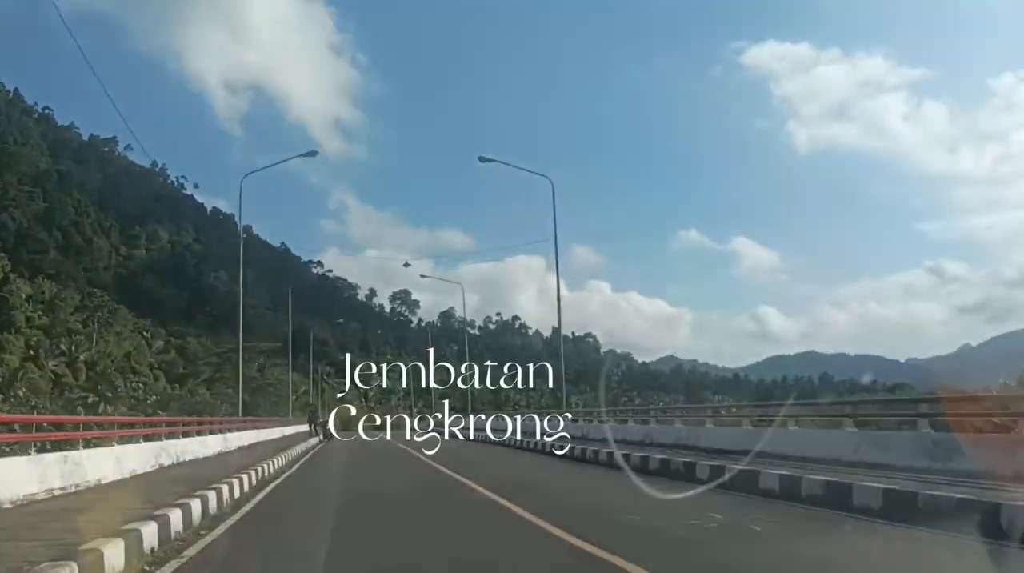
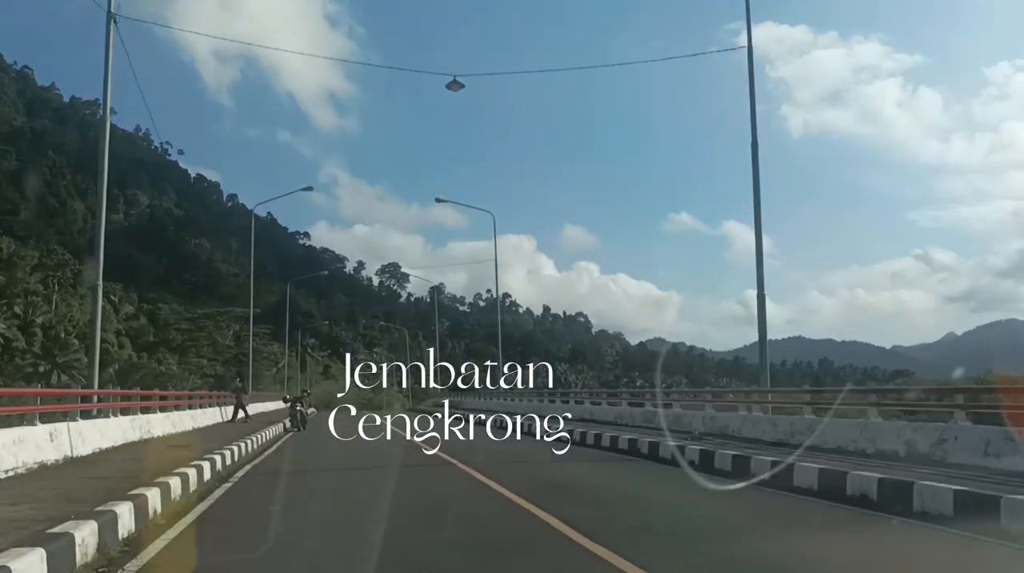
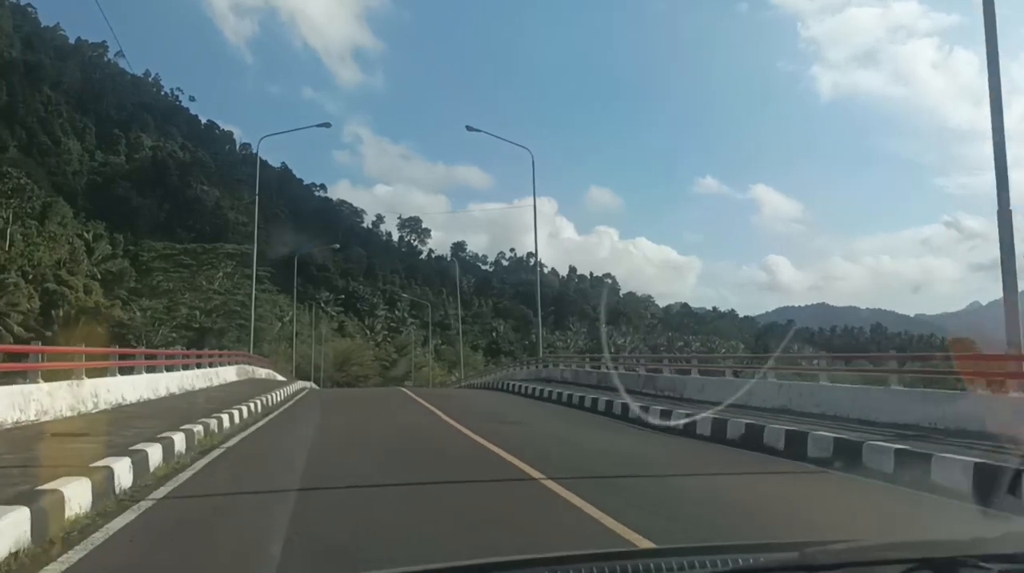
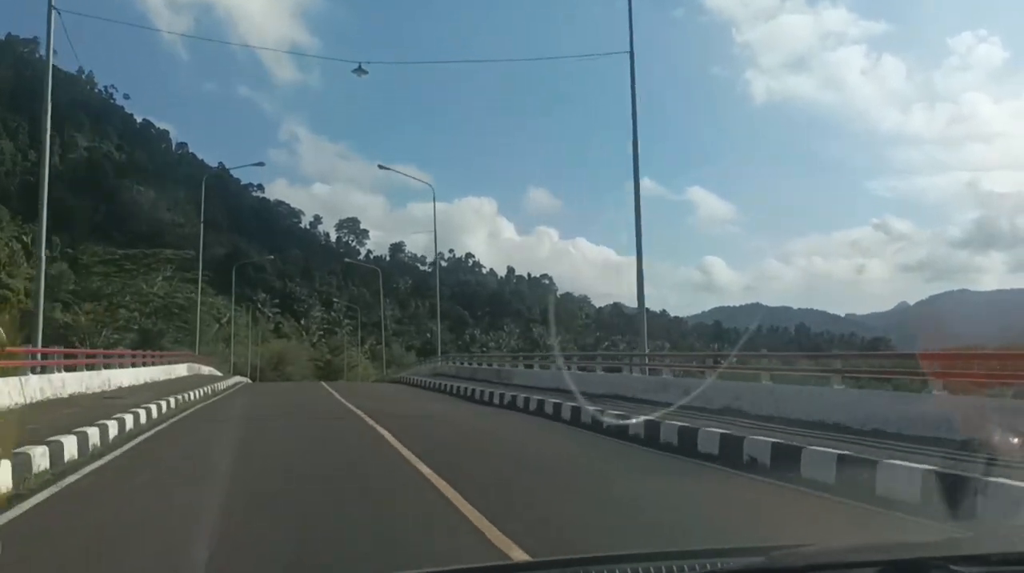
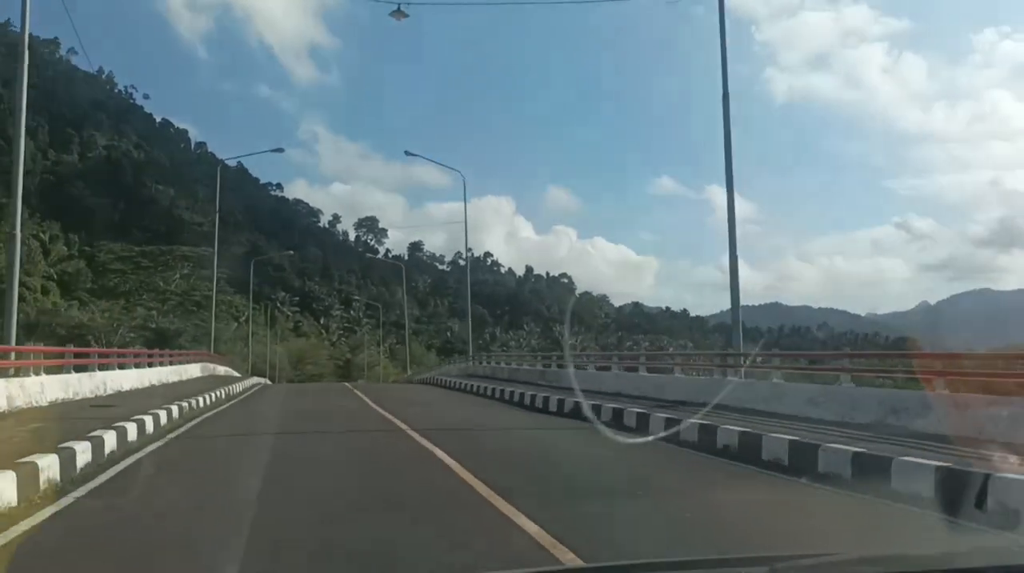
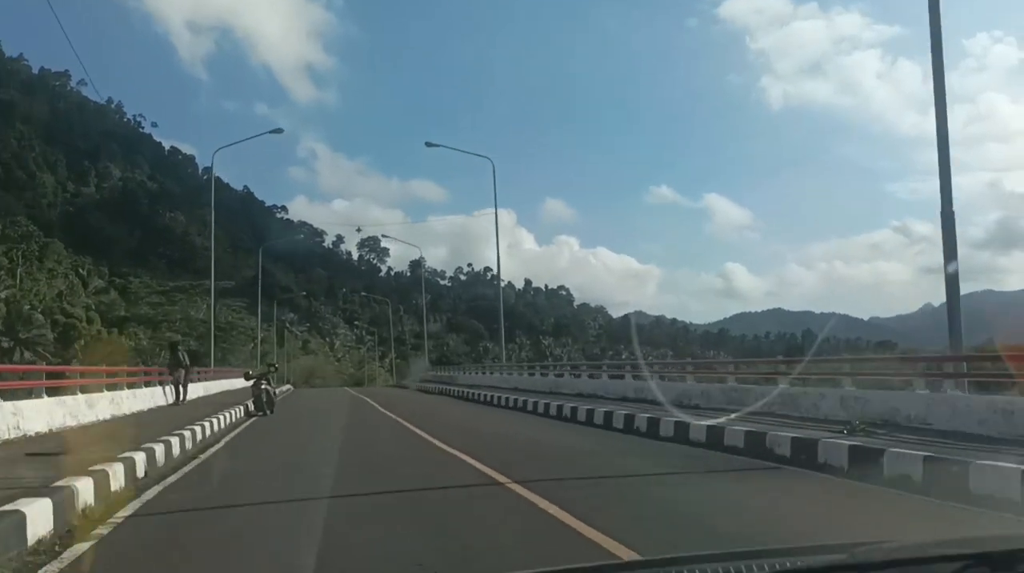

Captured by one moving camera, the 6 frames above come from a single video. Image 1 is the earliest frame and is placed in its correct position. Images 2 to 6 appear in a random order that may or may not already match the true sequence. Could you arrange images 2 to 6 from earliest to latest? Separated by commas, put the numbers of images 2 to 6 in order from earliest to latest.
2, 6, 4, 5, 3
